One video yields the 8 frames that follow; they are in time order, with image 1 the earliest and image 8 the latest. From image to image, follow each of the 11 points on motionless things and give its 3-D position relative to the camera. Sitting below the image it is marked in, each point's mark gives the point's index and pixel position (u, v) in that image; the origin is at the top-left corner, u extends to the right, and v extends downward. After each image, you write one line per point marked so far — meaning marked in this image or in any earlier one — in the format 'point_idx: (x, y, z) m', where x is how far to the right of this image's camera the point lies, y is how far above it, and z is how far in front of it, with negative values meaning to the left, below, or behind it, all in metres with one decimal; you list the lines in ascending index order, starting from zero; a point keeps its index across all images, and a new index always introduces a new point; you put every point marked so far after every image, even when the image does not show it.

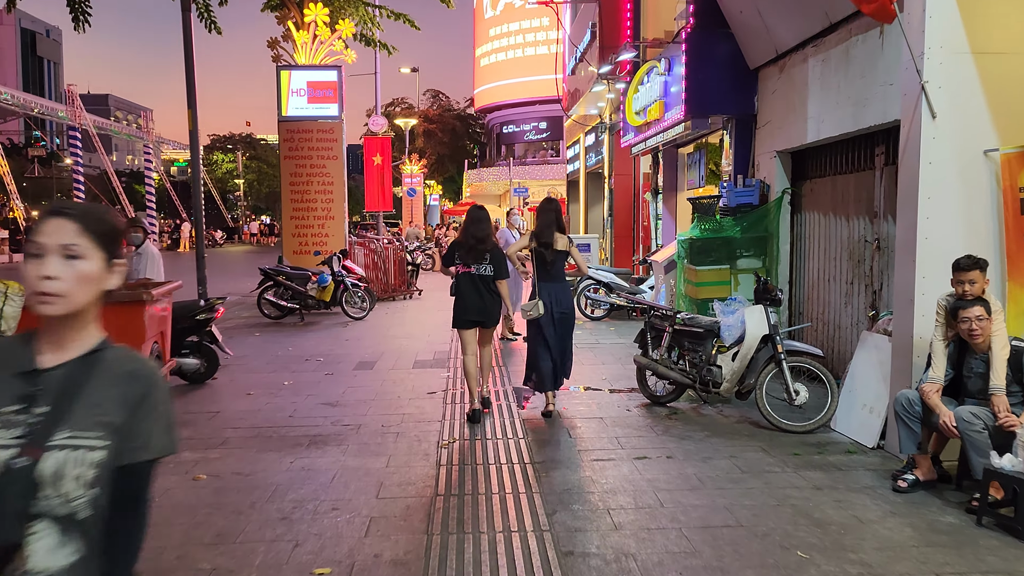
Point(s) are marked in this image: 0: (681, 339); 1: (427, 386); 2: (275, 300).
0: (+1.1, -0.3, +5.5) m
1: (-0.7, -0.8, +6.4) m
2: (-3.1, -0.2, +10.7) m
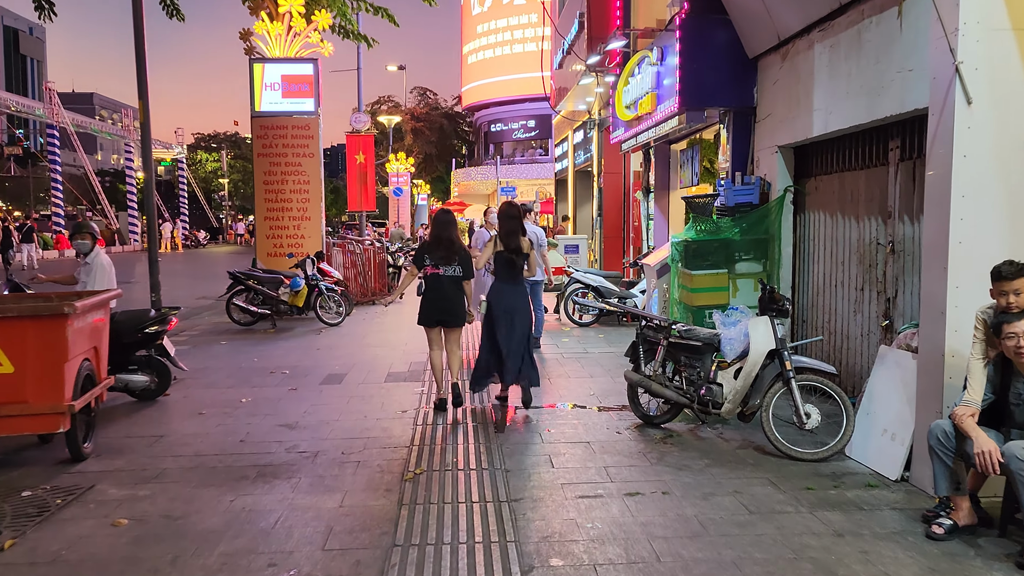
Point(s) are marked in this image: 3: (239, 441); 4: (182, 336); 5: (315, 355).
0: (+1.0, -0.4, +5.0) m
1: (-0.8, -0.8, +5.9) m
2: (-3.3, -0.2, +10.1) m
3: (-1.6, -0.9, +4.9) m
4: (-3.9, -0.6, +9.8) m
5: (-1.9, -0.7, +8.1) m
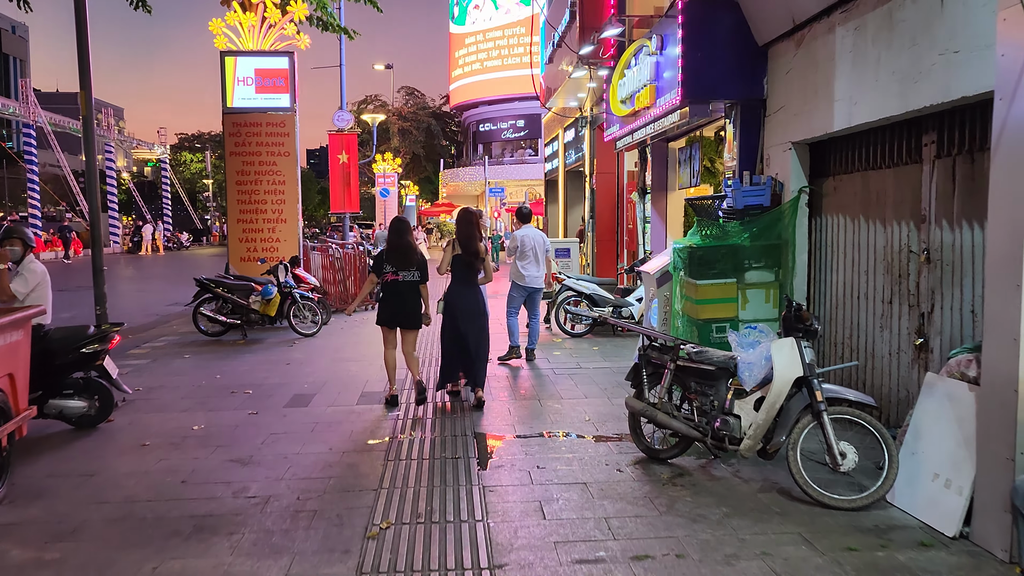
0: (+0.9, -0.5, +4.3) m
1: (-0.9, -0.9, +5.2) m
2: (-3.4, -0.3, +9.4) m
3: (-1.7, -1.0, +4.2) m
4: (-4.0, -0.7, +9.1) m
5: (-2.1, -0.7, +7.5) m
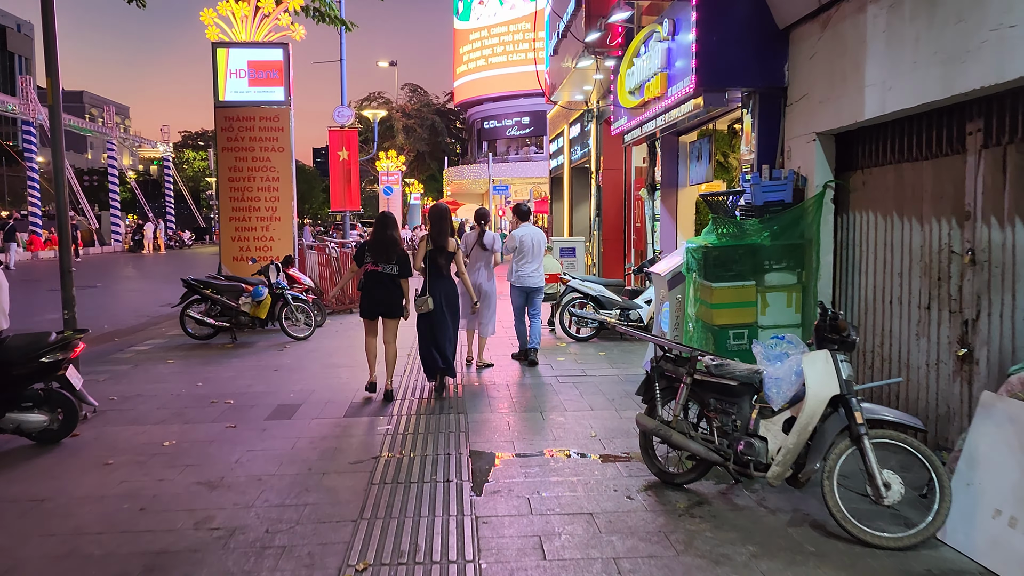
0: (+0.9, -0.5, +3.9) m
1: (-0.9, -0.9, +4.7) m
2: (-3.4, -0.3, +9.0) m
3: (-1.7, -1.0, +3.8) m
4: (-4.0, -0.7, +8.7) m
5: (-2.1, -0.8, +7.0) m
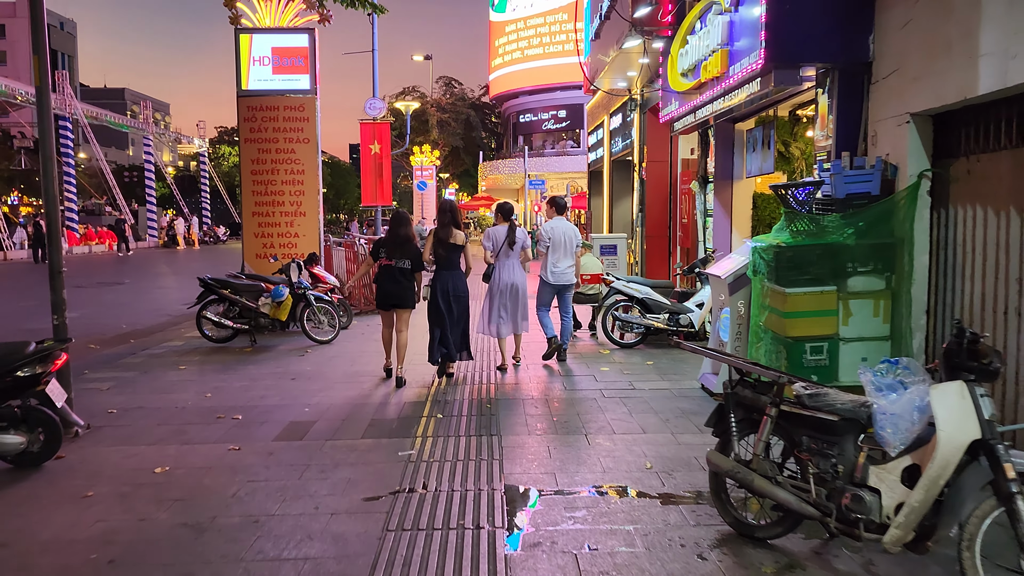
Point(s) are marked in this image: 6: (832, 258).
0: (+1.0, -0.5, +3.1) m
1: (-0.7, -0.9, +4.1) m
2: (-3.0, -0.3, +8.5) m
3: (-1.6, -1.0, +3.2) m
4: (-3.6, -0.7, +8.1) m
5: (-1.8, -0.8, +6.4) m
6: (+1.8, +0.2, +4.7) m
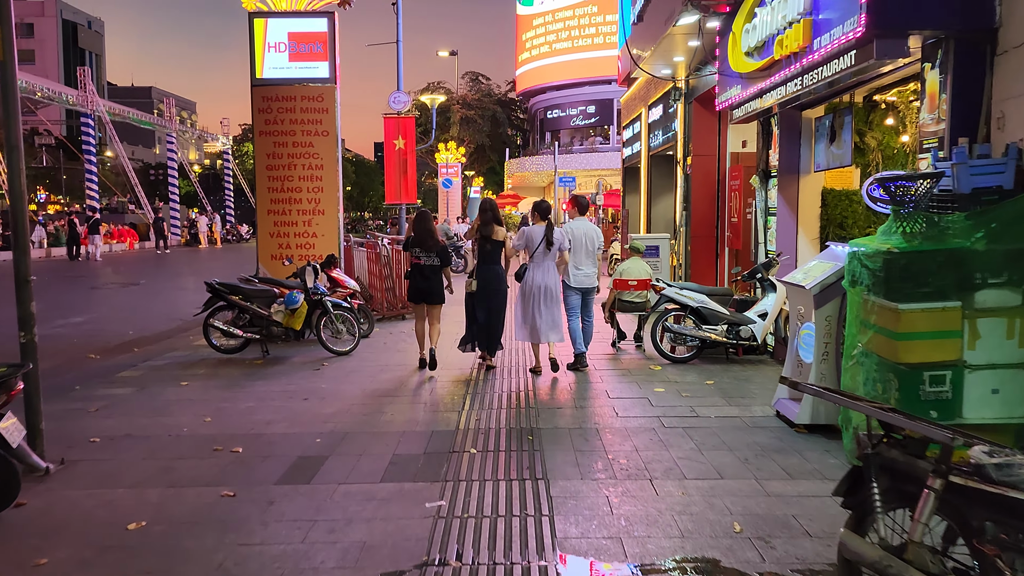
0: (+1.2, -0.6, +2.3) m
1: (-0.5, -1.0, +3.3) m
2: (-2.7, -0.4, +7.7) m
3: (-1.4, -1.1, +2.4) m
4: (-3.3, -0.7, +7.4) m
5: (-1.5, -0.8, +5.6) m
6: (+2.1, +0.1, +3.9) m
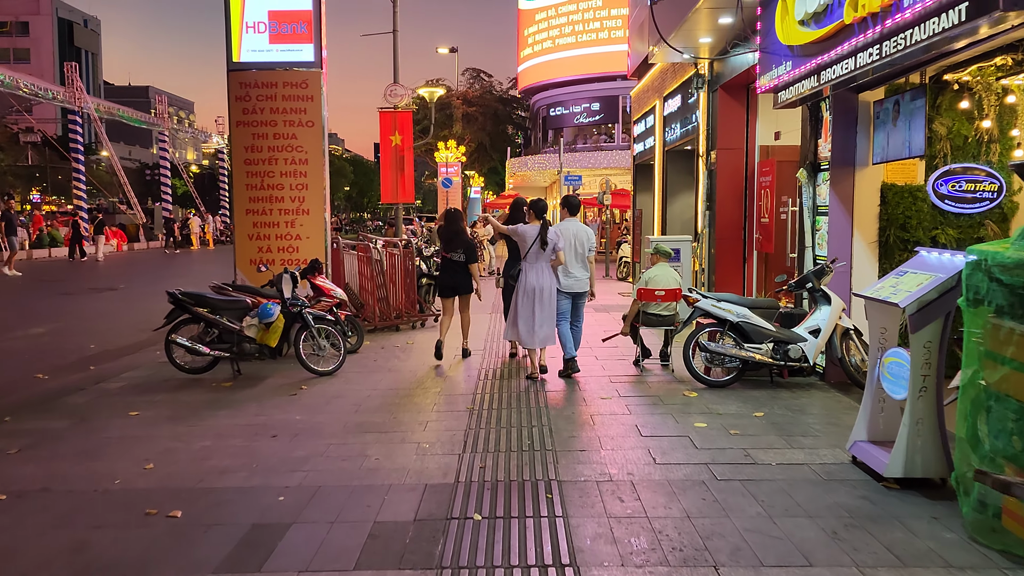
0: (+1.3, -0.7, +1.3) m
1: (-0.4, -1.1, +2.3) m
2: (-2.6, -0.5, +6.7) m
3: (-1.3, -1.2, +1.4) m
4: (-3.2, -0.8, +6.4) m
5: (-1.4, -0.9, +4.6) m
6: (+2.1, 0.0, +2.8) m
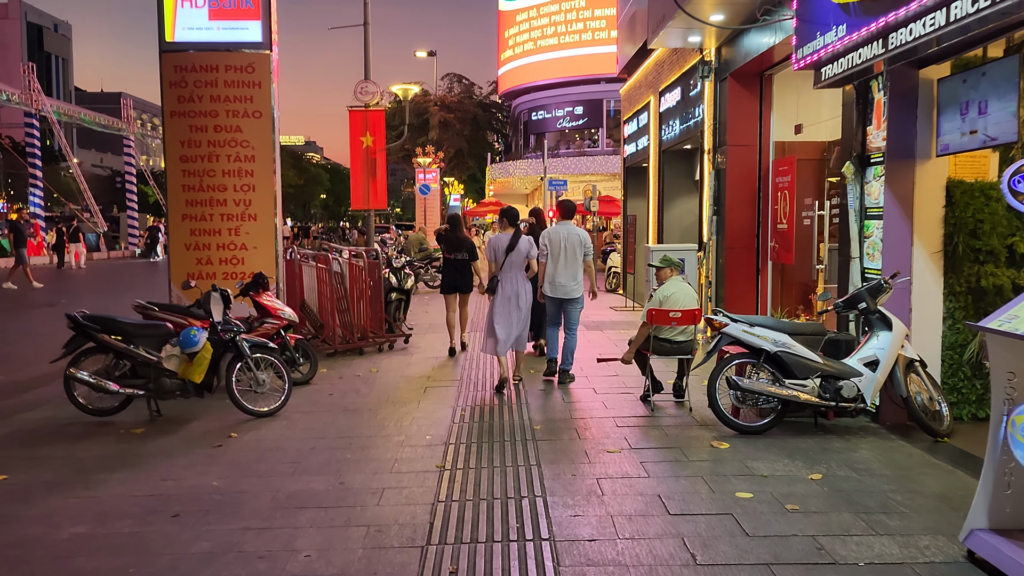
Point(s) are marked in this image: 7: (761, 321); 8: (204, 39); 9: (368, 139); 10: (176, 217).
0: (+1.3, -0.8, +0.1) m
1: (-0.4, -1.2, +1.0) m
2: (-2.7, -0.6, +5.4) m
3: (-1.3, -1.3, +0.1) m
4: (-3.4, -0.9, +5.1) m
5: (-1.5, -1.0, +3.3) m
6: (+2.1, -0.1, +1.7) m
7: (+1.5, -0.2, +5.1) m
8: (-2.8, +2.3, +7.5) m
9: (-2.4, +2.5, +13.3) m
10: (-3.1, +0.7, +7.6) m
